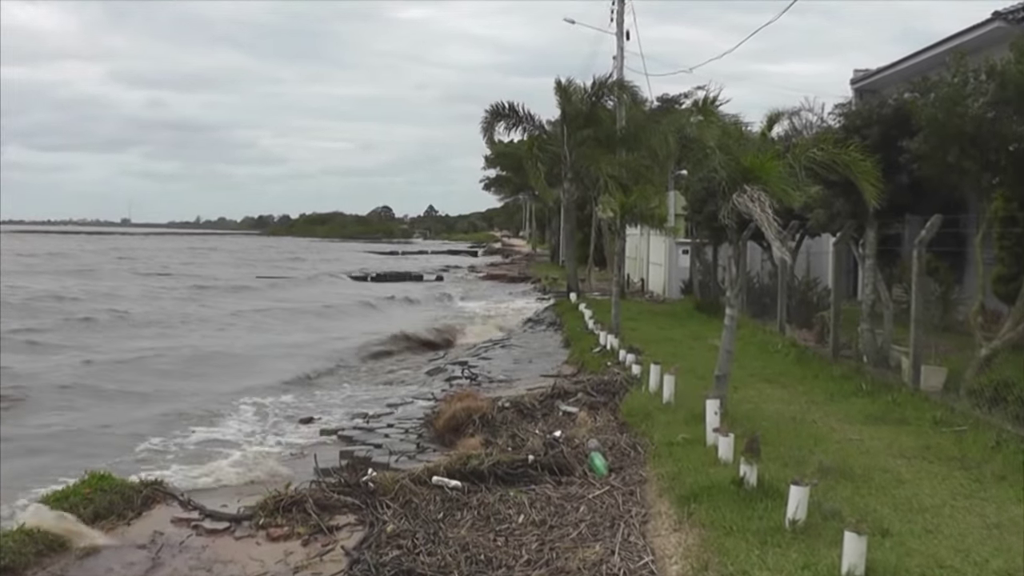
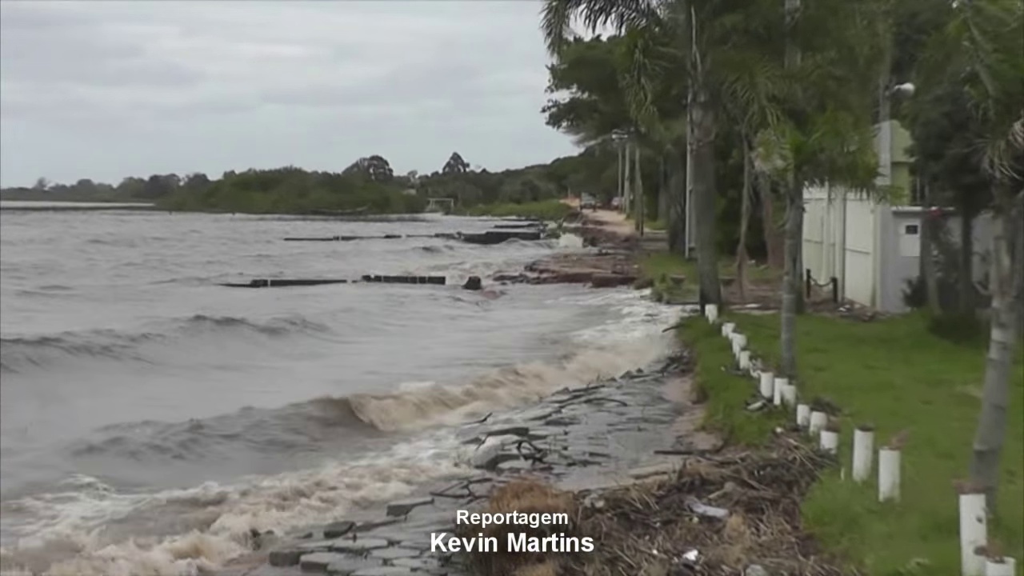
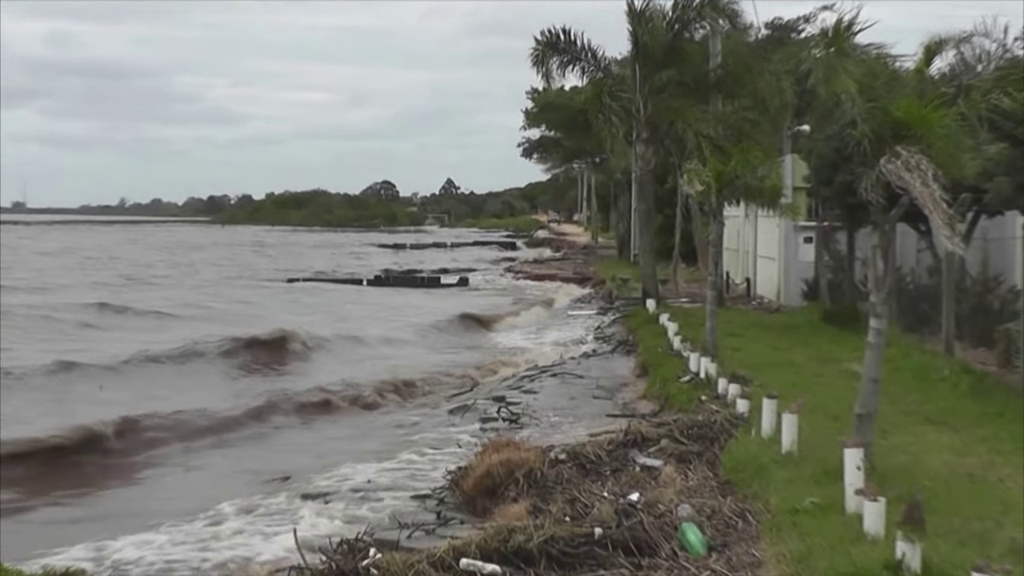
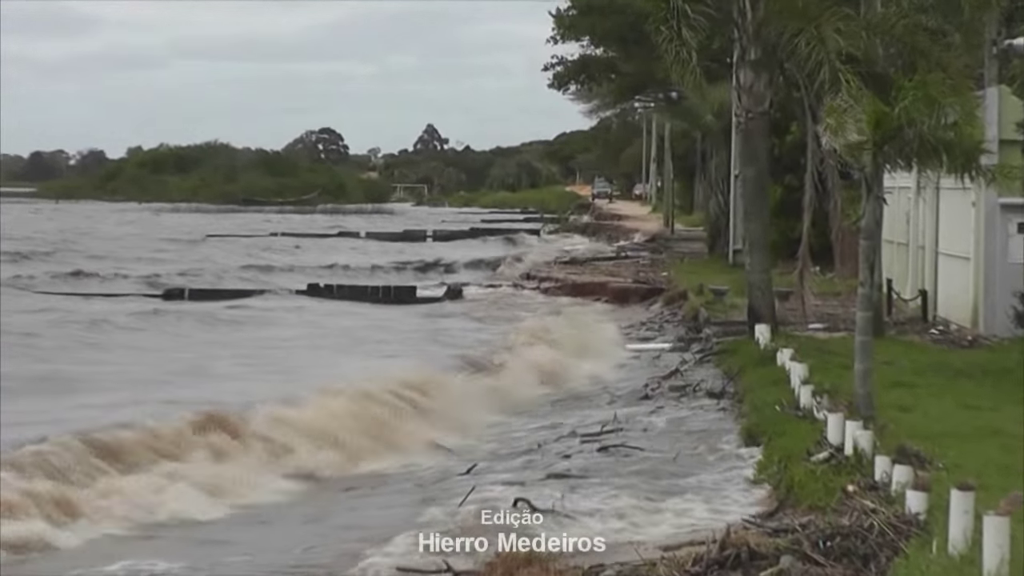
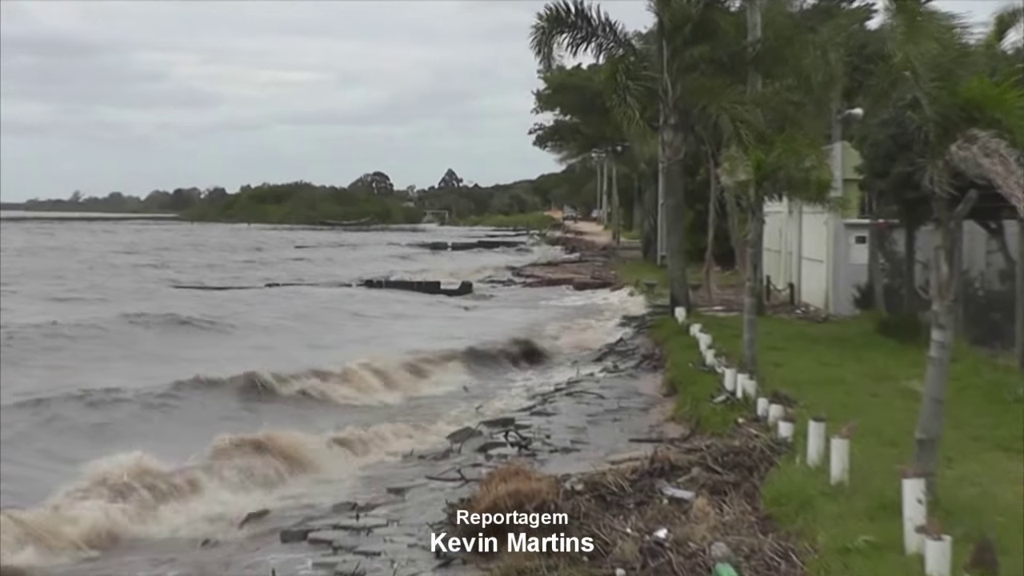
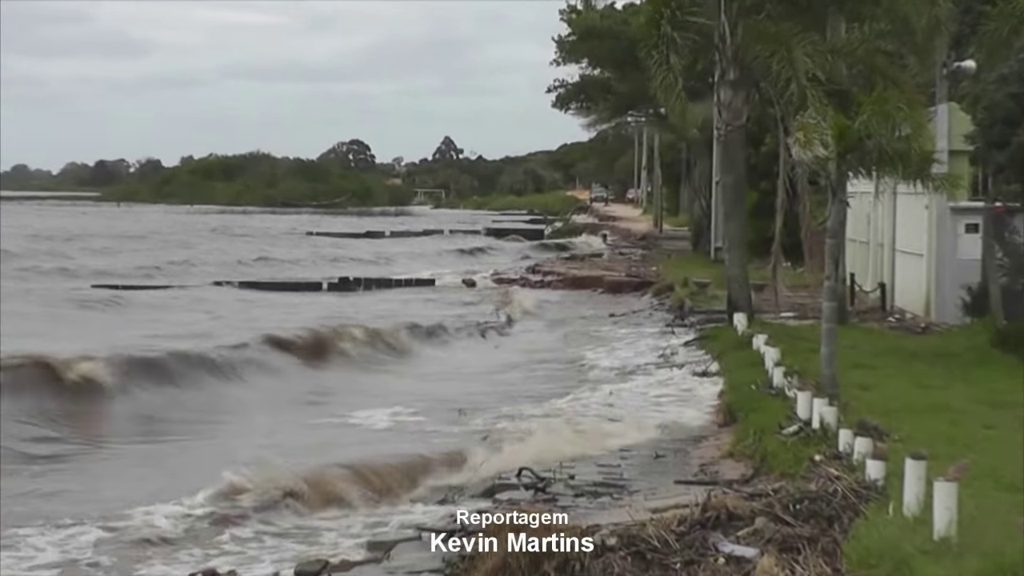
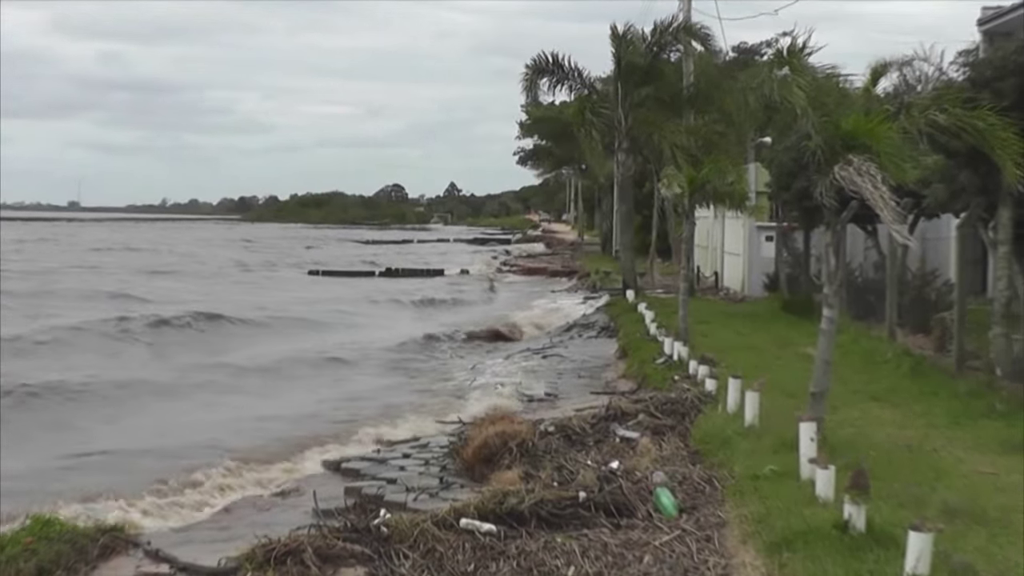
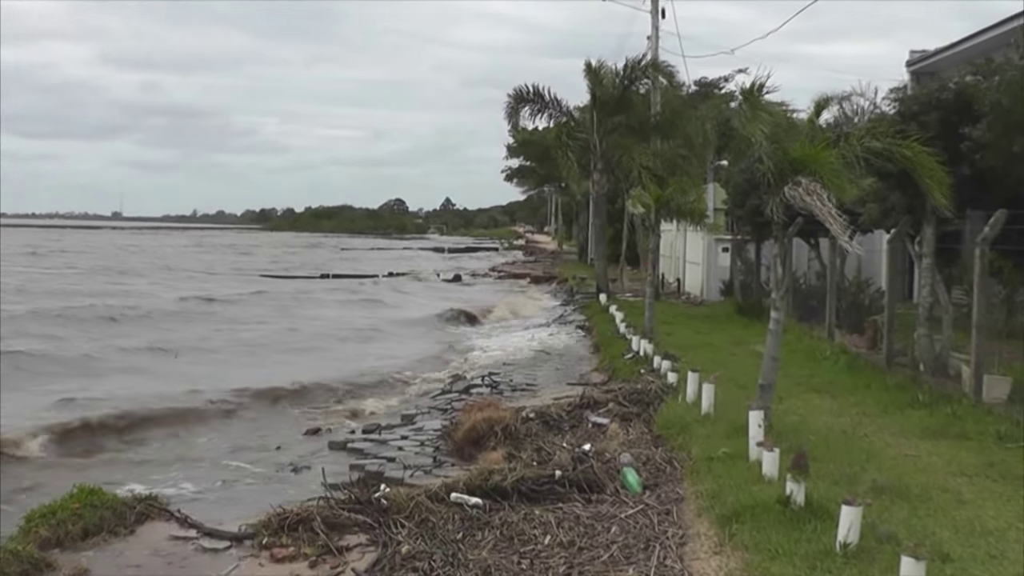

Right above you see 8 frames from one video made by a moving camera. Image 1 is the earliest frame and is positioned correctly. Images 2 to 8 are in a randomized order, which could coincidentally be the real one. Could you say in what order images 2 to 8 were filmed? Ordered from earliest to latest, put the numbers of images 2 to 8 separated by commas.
8, 7, 3, 5, 2, 6, 4
